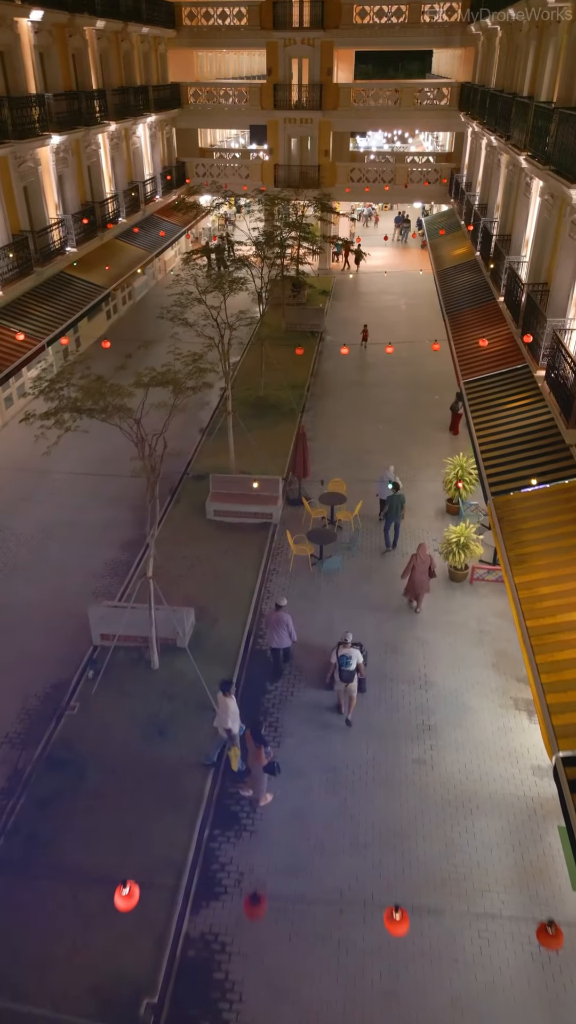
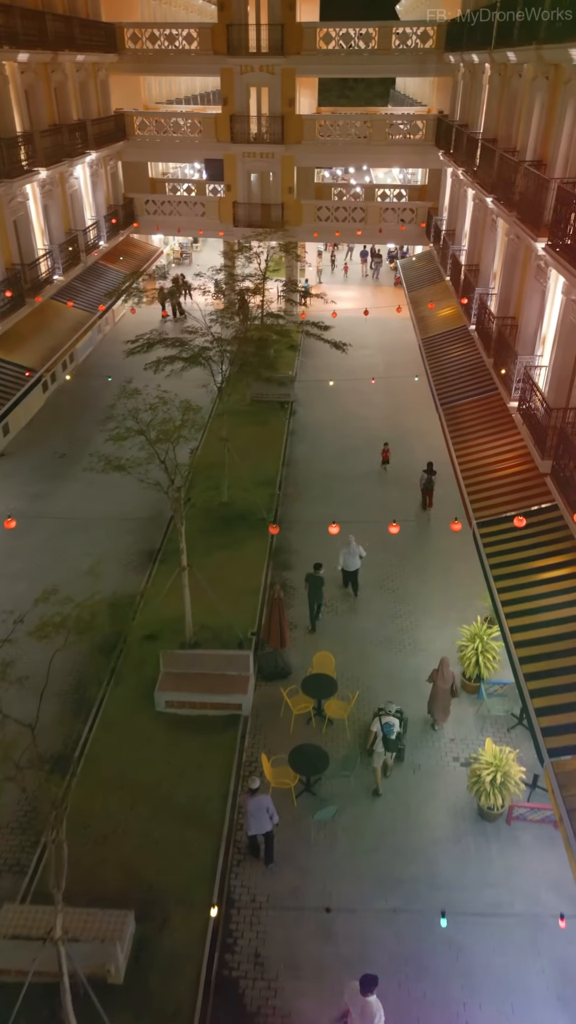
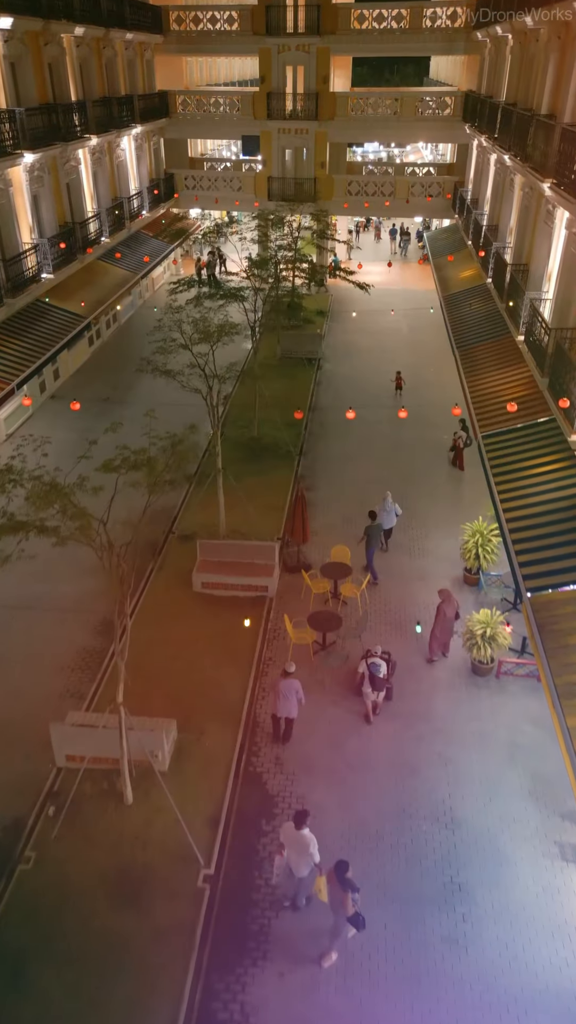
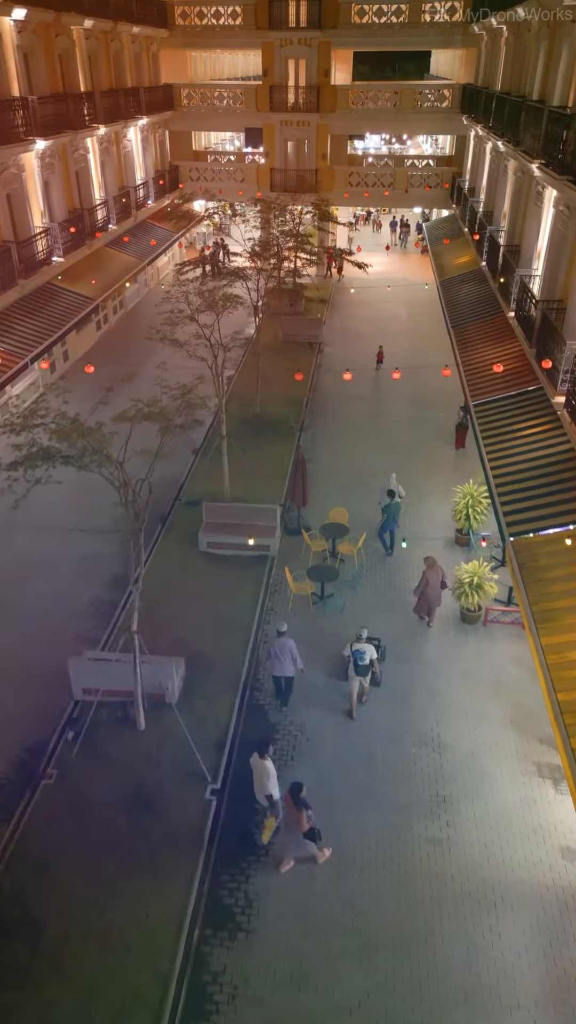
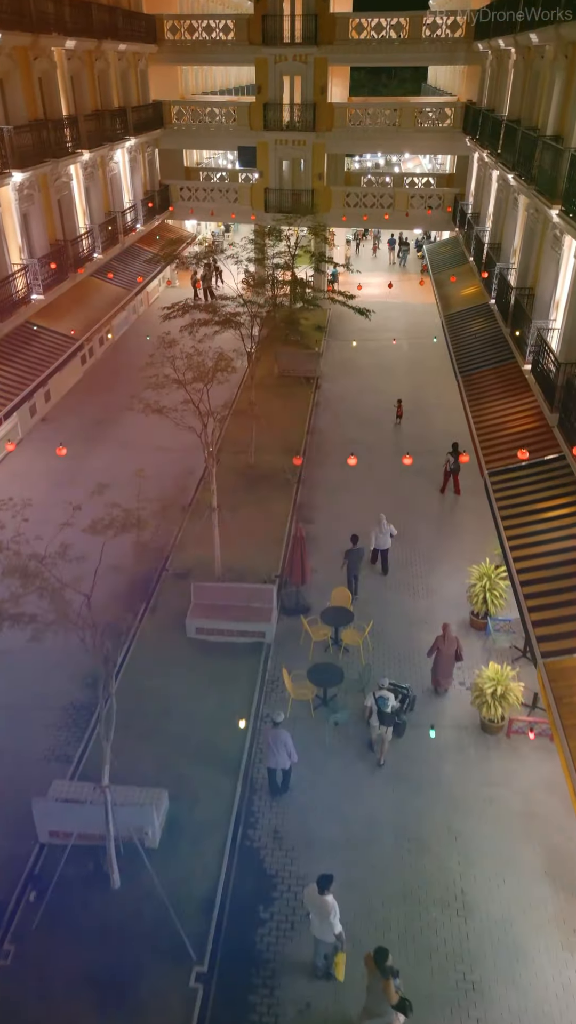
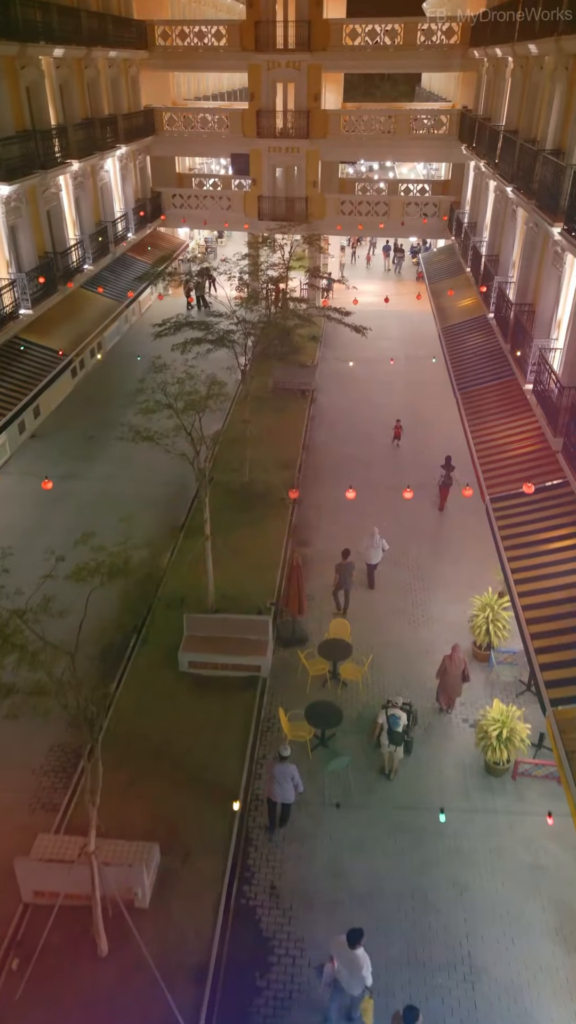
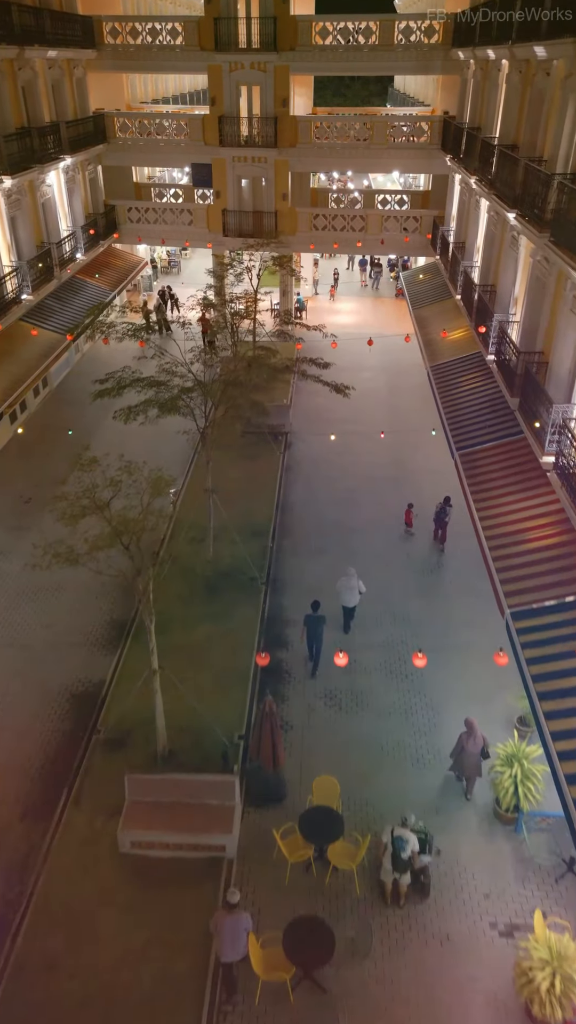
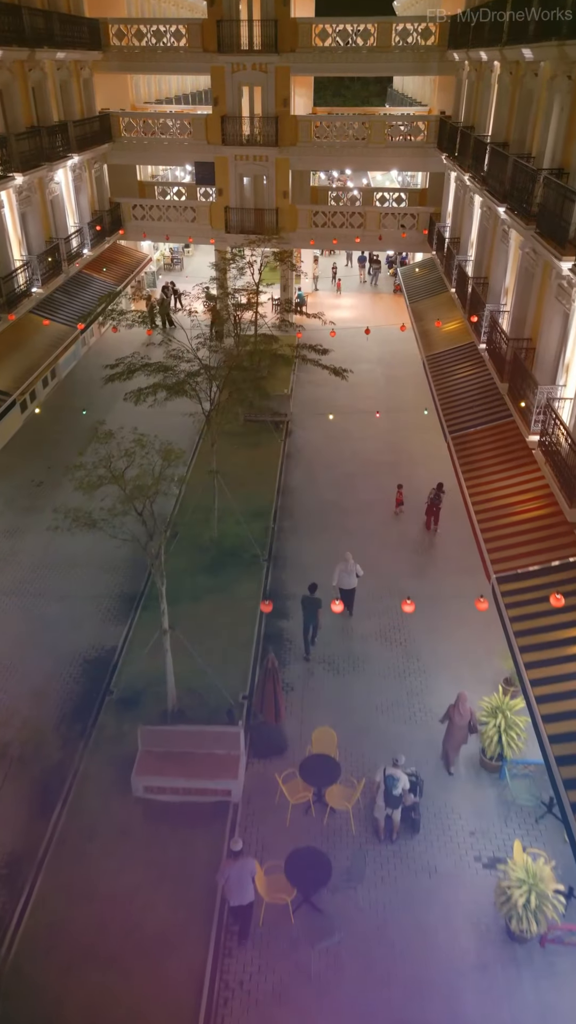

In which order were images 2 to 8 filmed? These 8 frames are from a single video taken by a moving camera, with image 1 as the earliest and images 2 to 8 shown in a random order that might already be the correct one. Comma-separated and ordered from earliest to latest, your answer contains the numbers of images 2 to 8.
4, 3, 5, 6, 2, 8, 7
